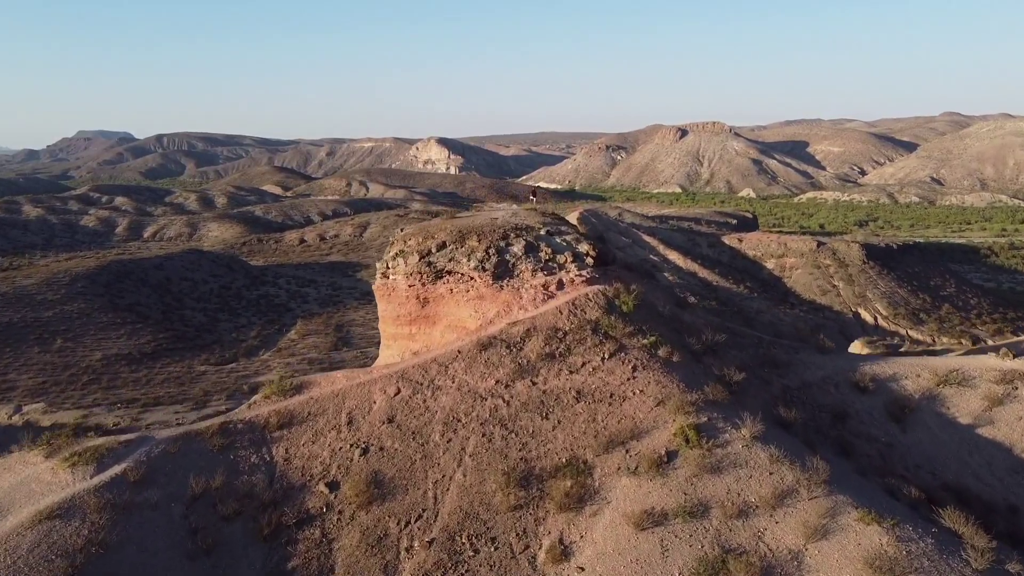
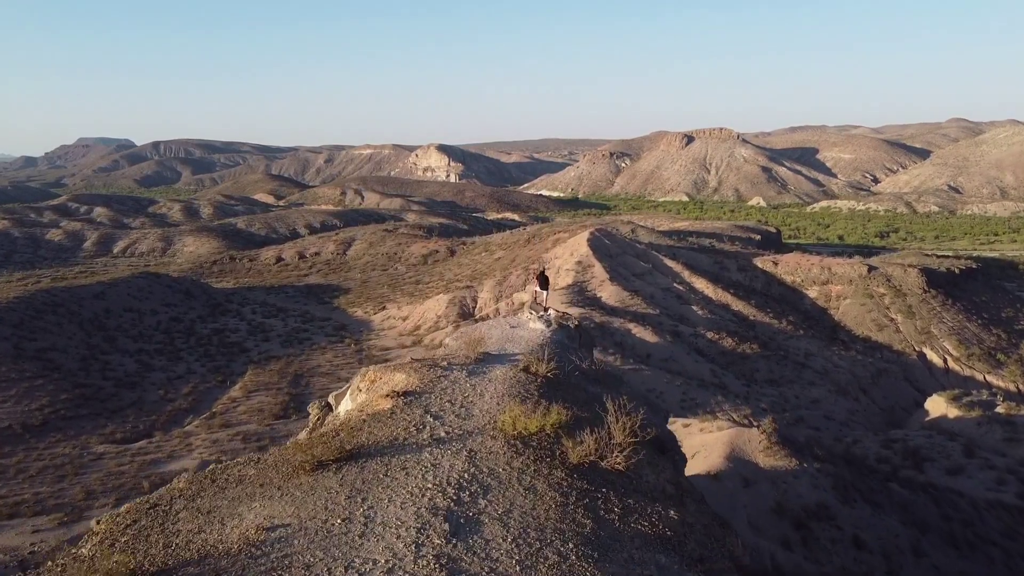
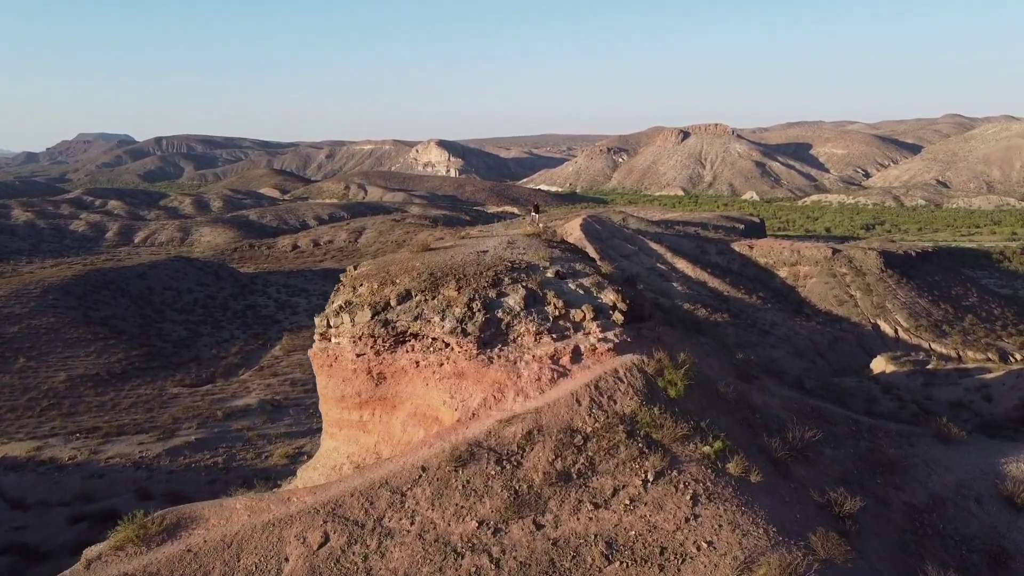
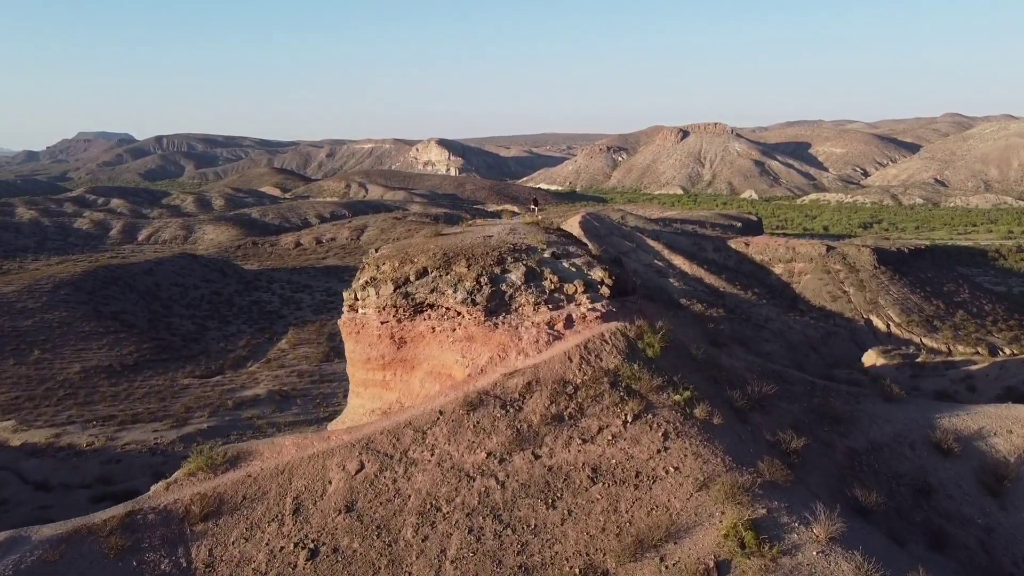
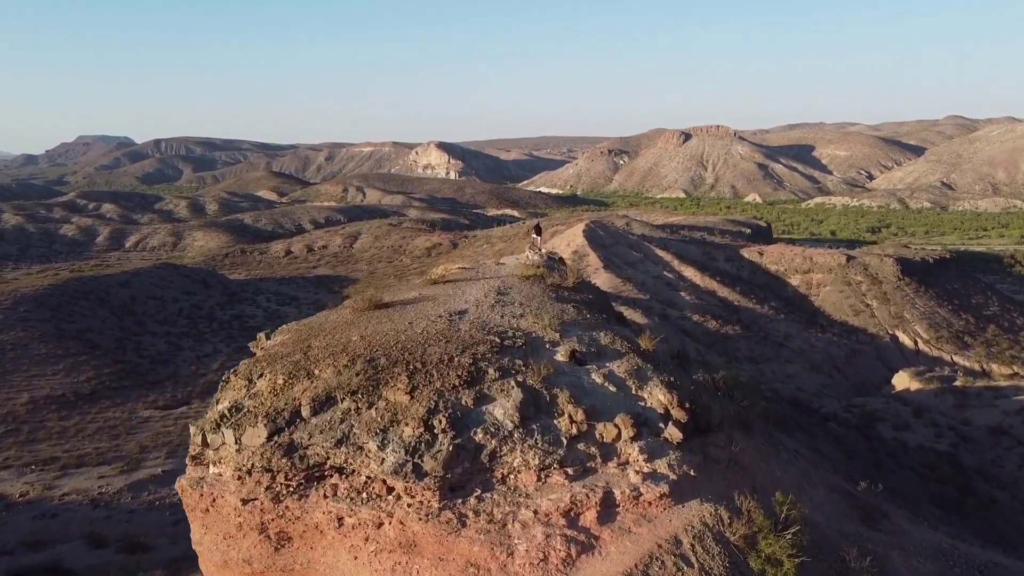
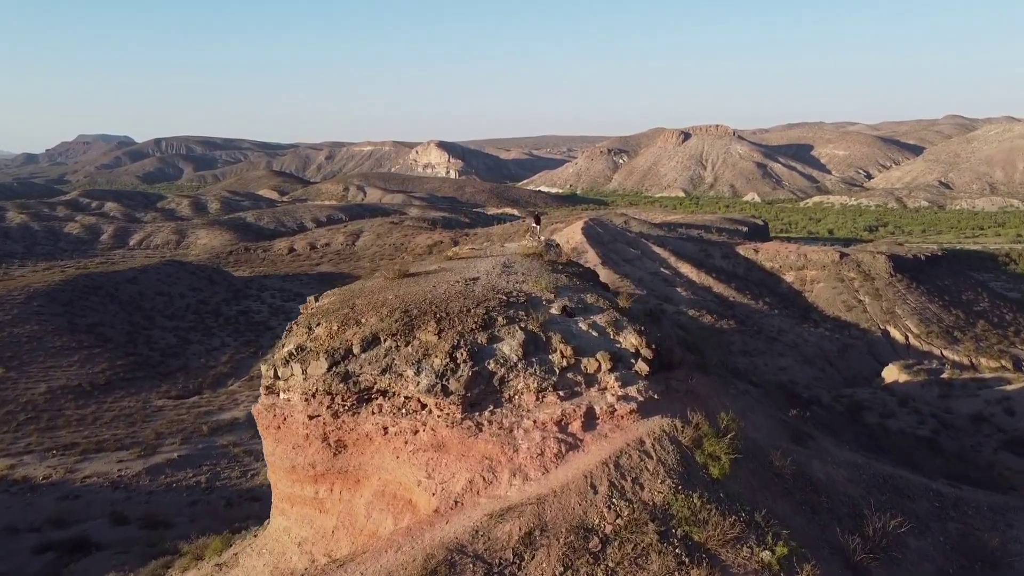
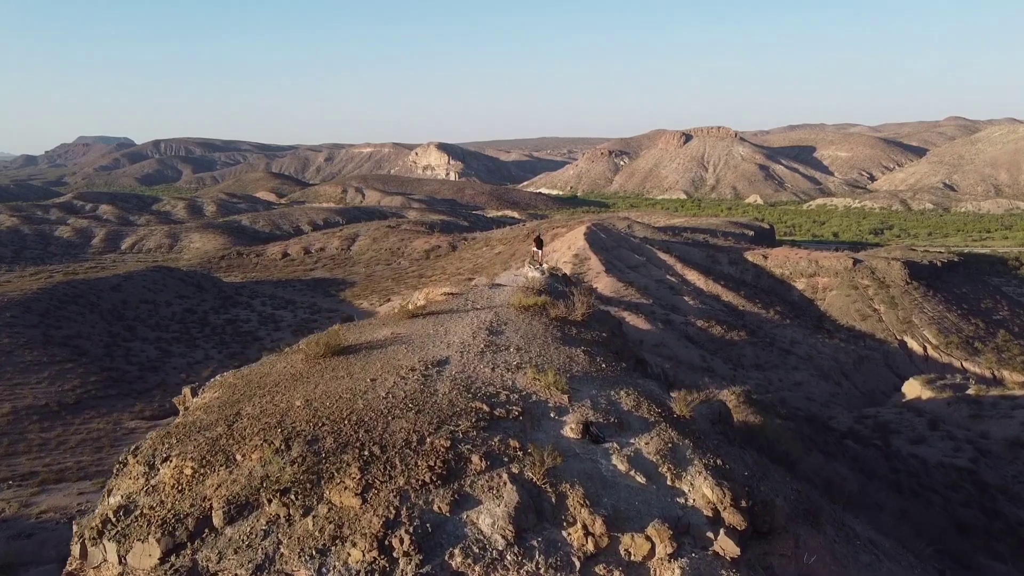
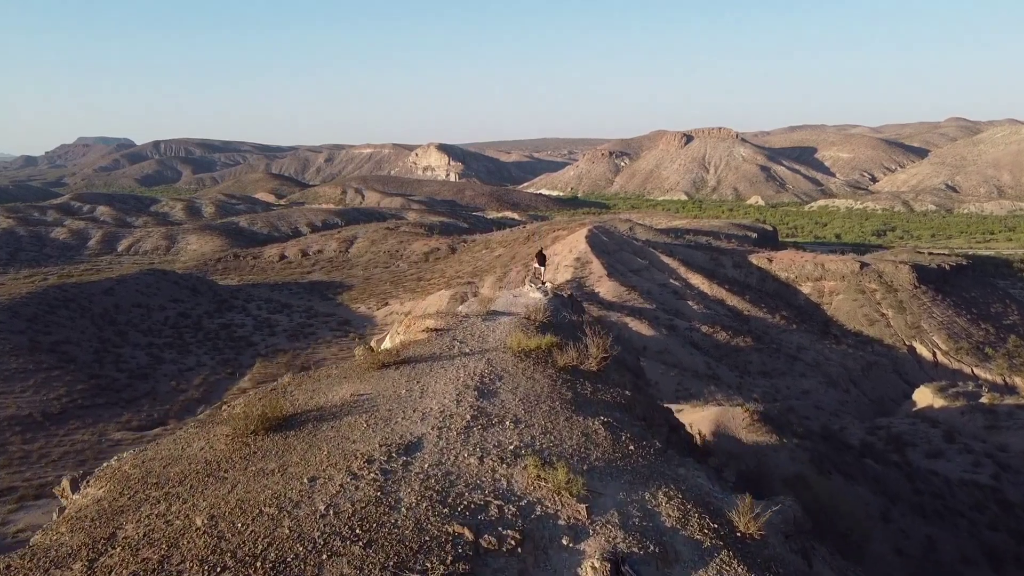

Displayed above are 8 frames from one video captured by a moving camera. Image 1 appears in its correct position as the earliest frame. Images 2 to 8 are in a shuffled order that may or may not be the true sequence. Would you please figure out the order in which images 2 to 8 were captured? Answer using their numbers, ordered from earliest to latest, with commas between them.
4, 3, 6, 5, 7, 8, 2
